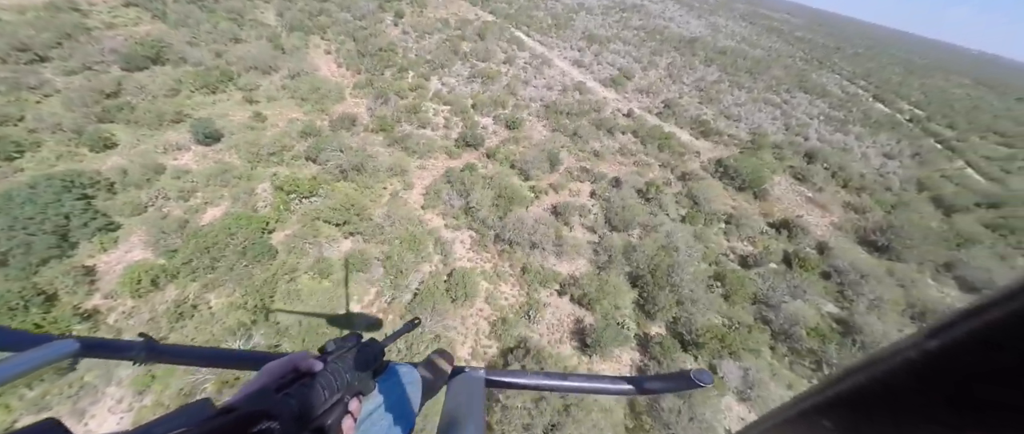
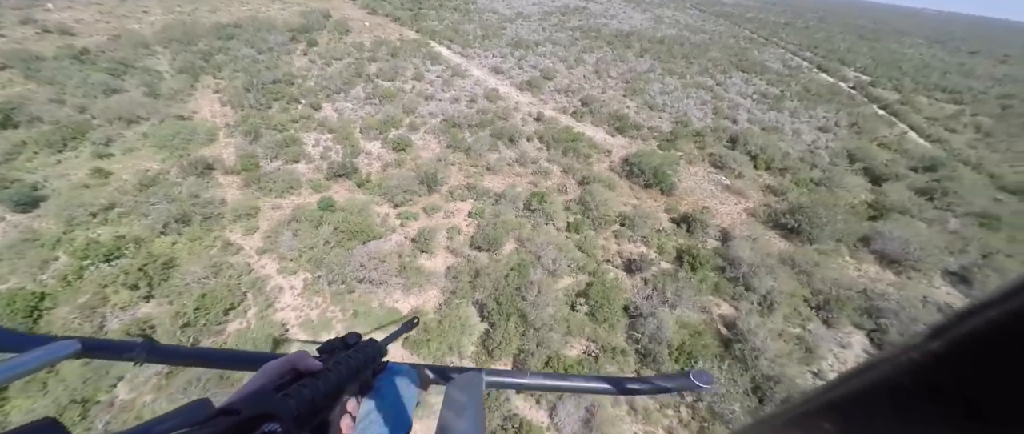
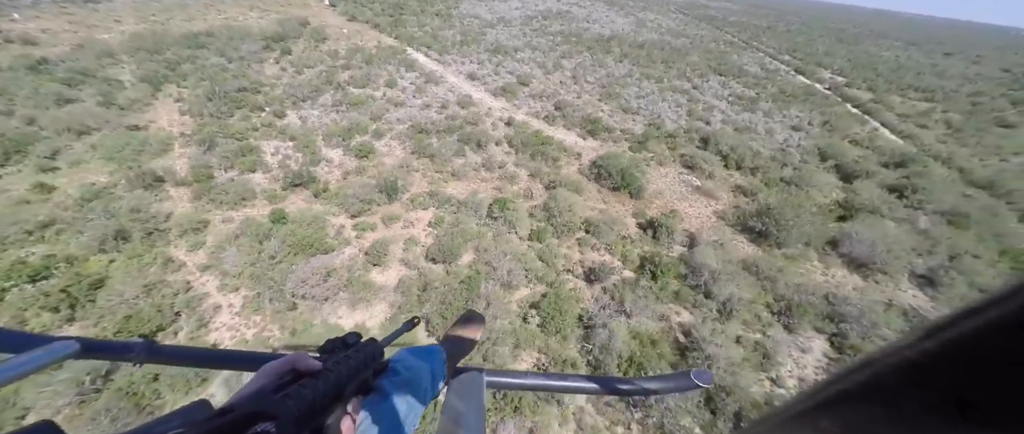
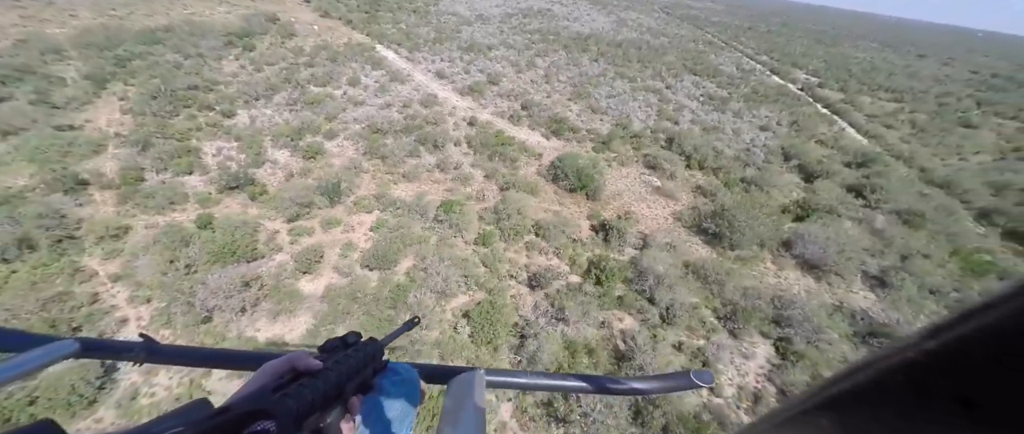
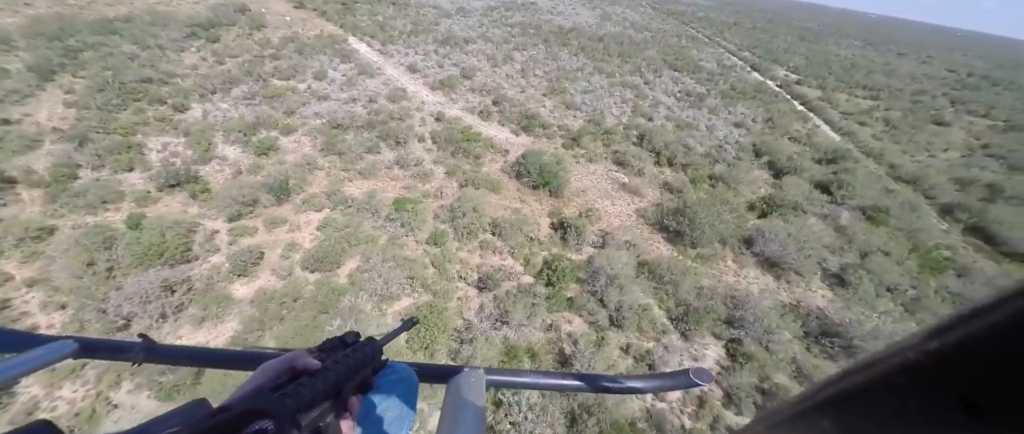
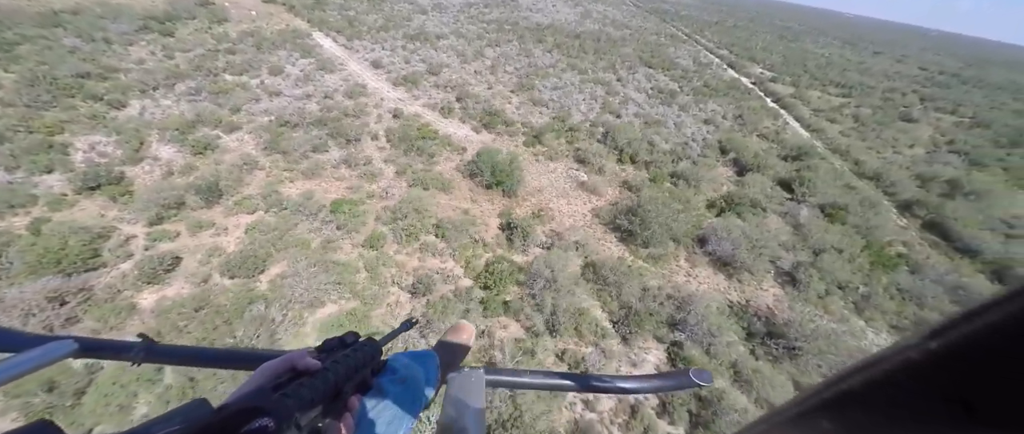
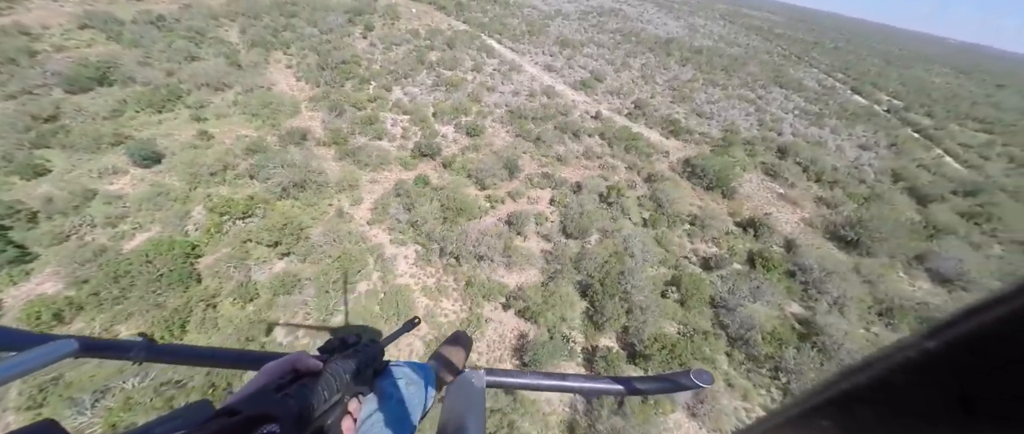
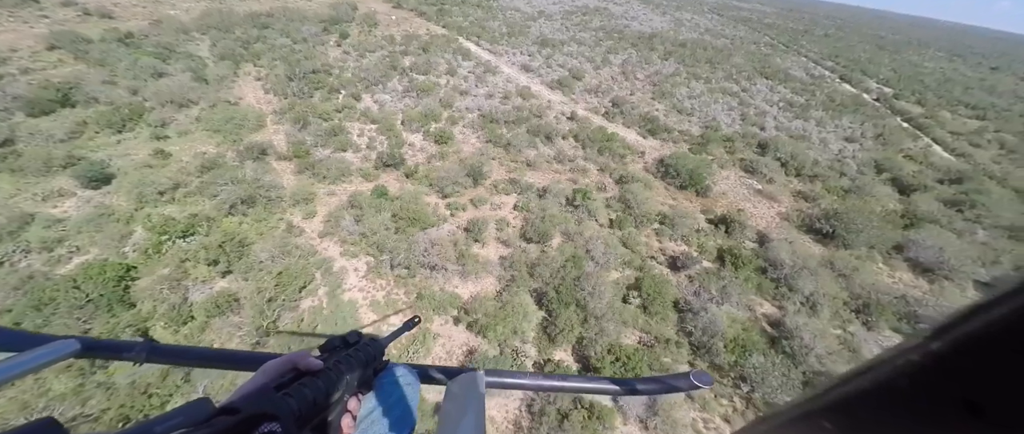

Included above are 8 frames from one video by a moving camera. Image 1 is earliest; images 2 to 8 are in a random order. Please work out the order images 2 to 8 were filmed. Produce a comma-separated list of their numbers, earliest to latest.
7, 8, 2, 3, 4, 5, 6
